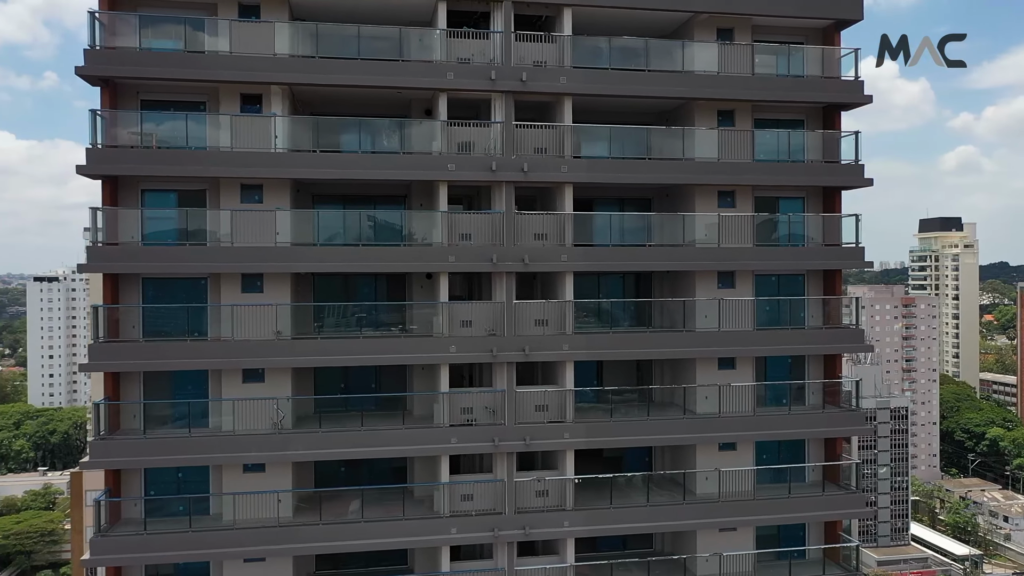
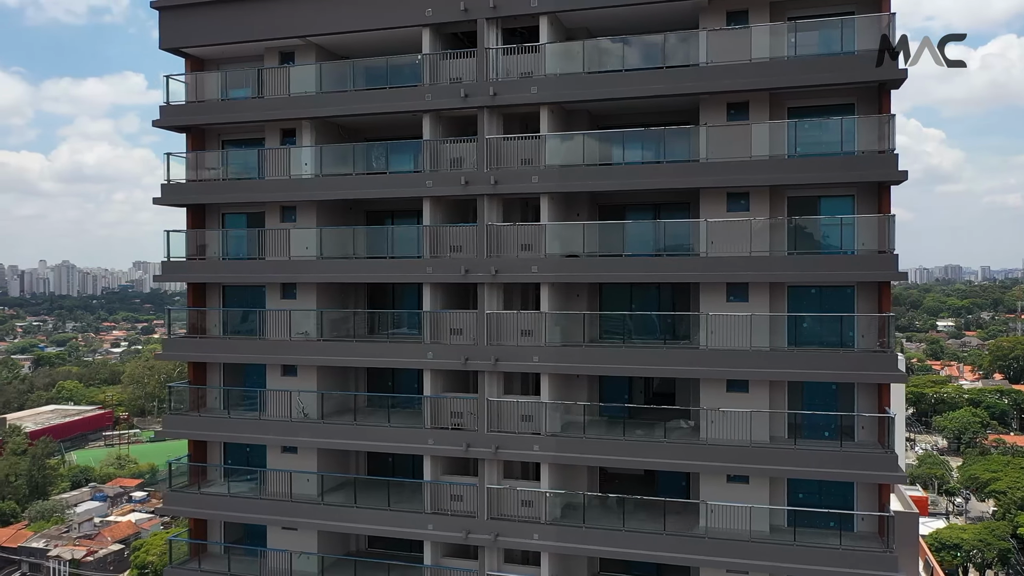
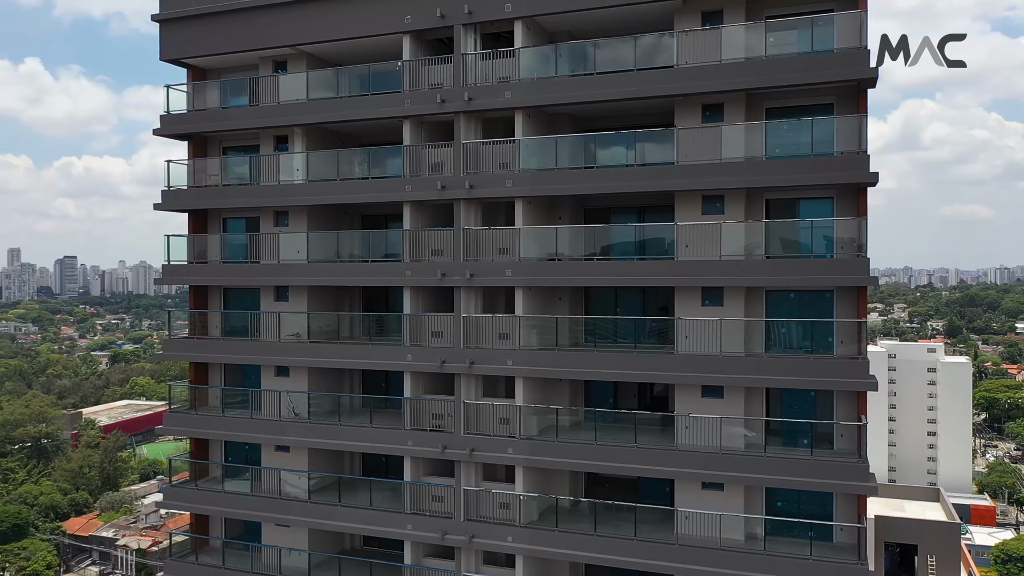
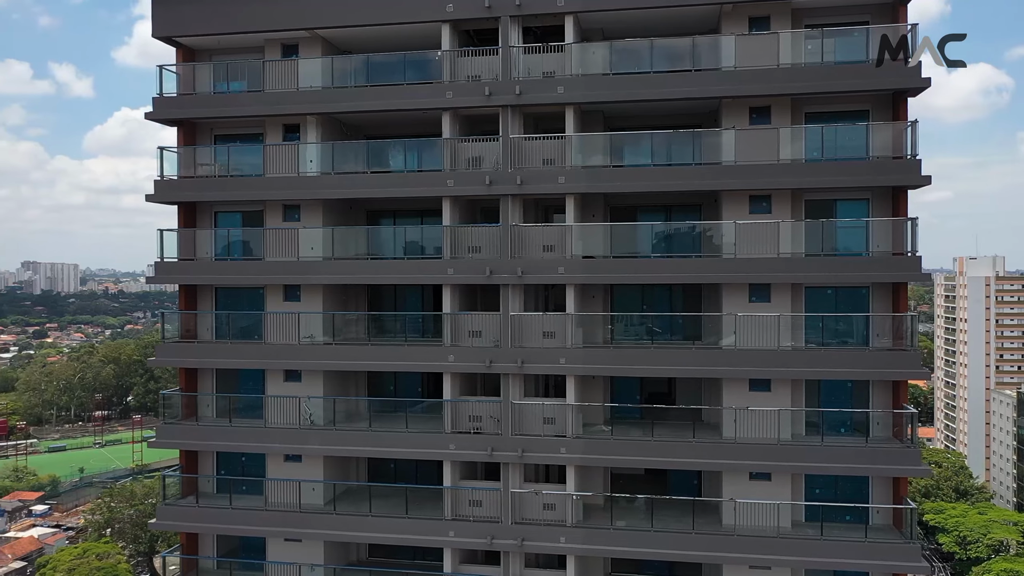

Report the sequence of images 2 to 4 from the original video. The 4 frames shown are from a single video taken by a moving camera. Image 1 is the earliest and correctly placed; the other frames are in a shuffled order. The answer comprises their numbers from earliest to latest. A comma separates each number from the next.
4, 2, 3
